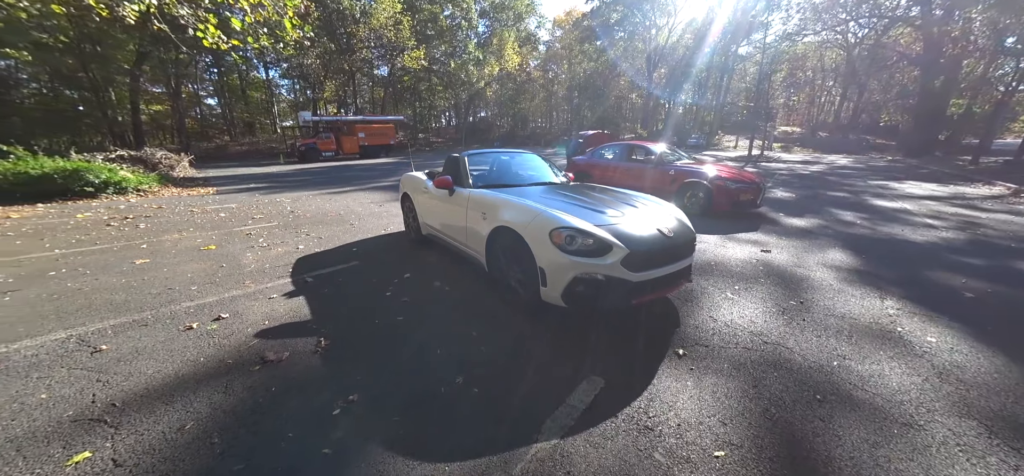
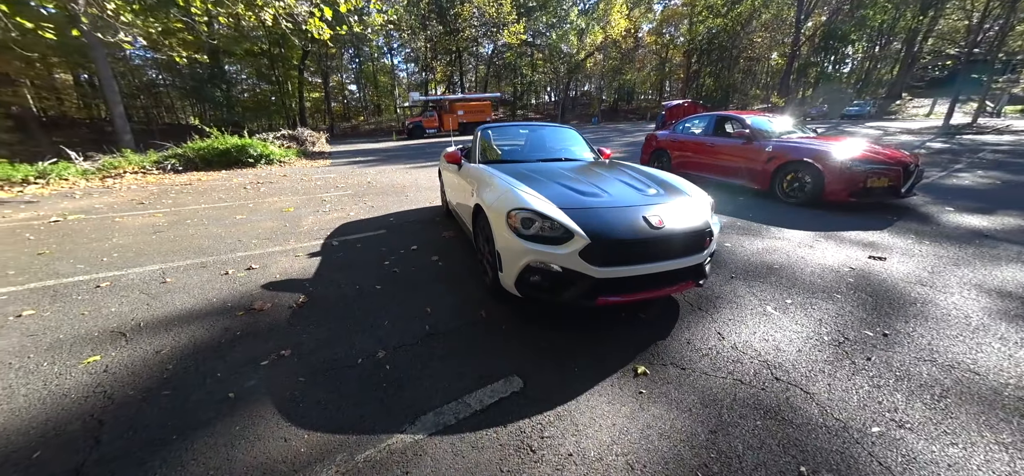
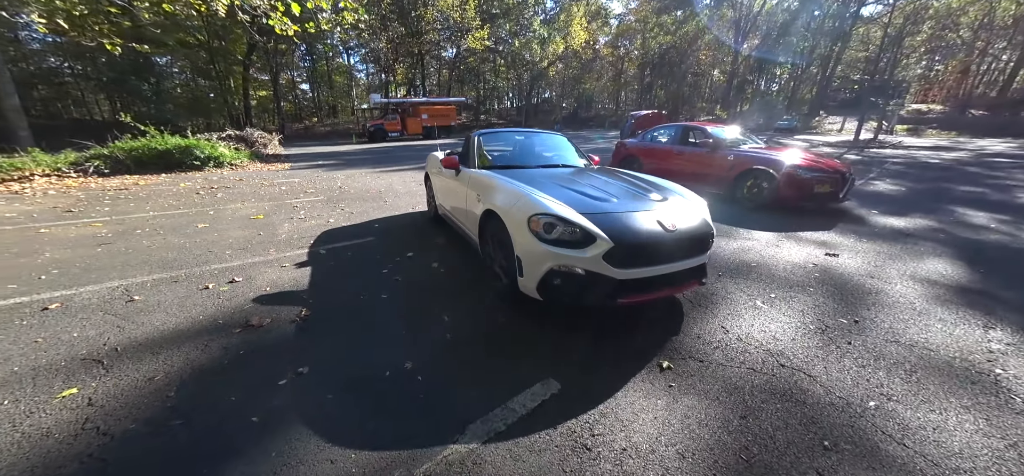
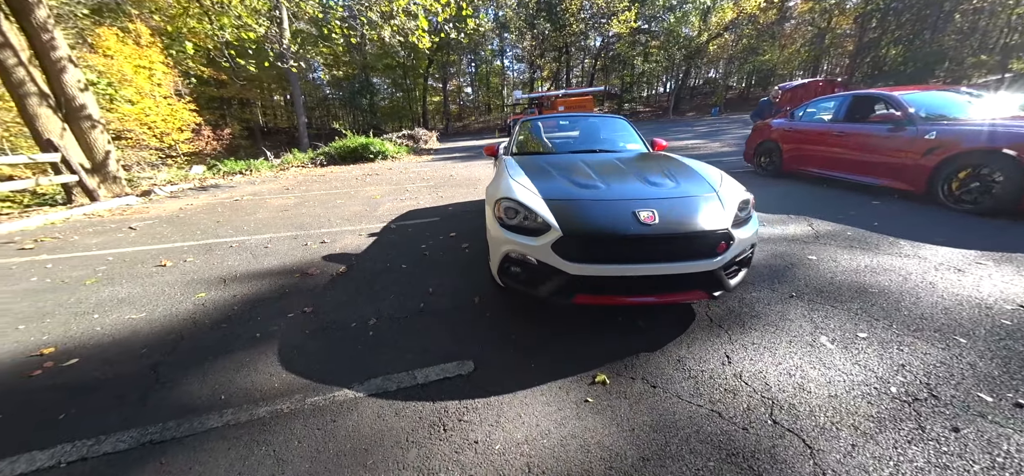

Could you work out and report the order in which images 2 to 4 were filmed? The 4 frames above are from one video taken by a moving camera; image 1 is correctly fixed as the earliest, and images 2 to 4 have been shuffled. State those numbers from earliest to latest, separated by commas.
3, 2, 4
